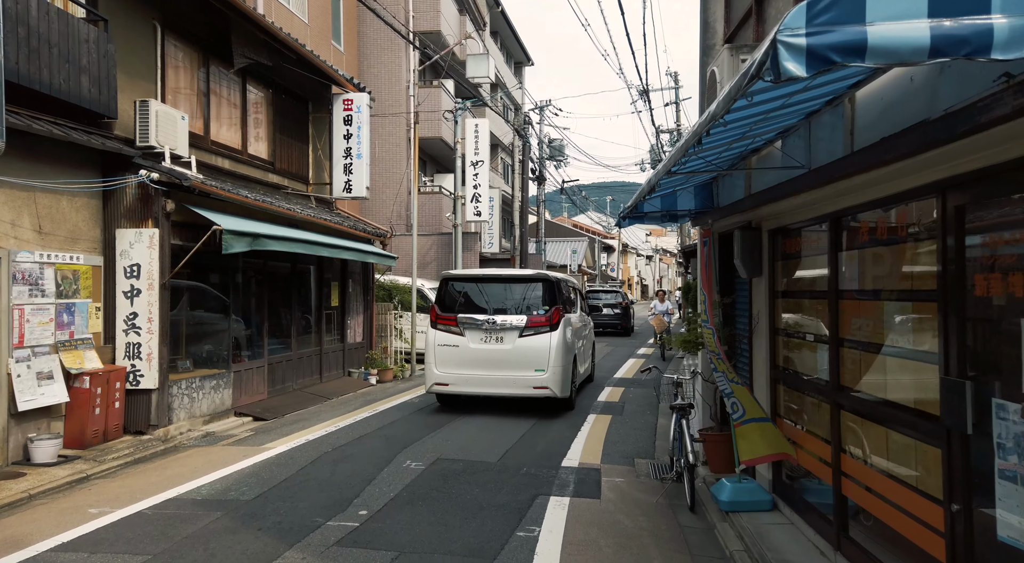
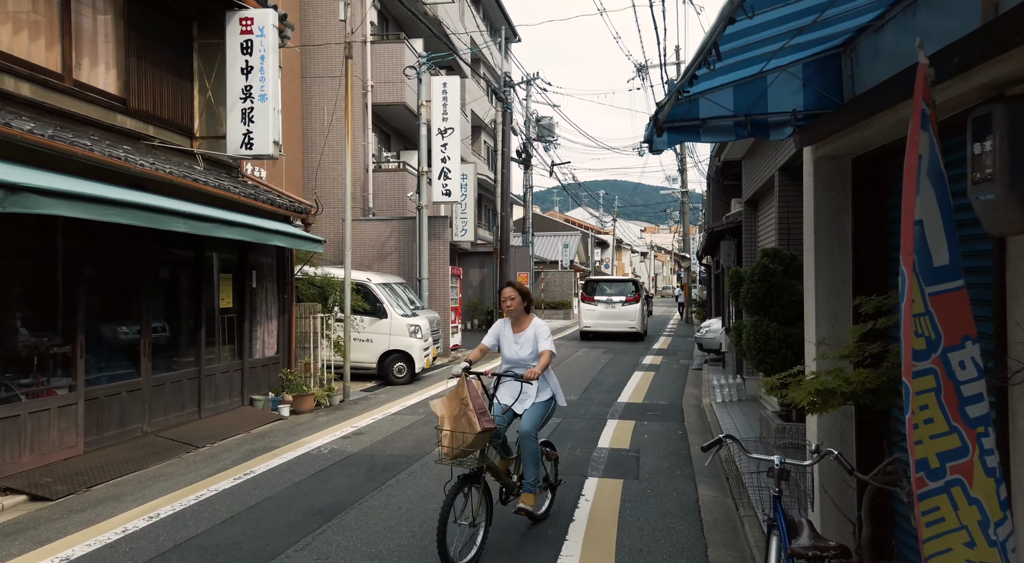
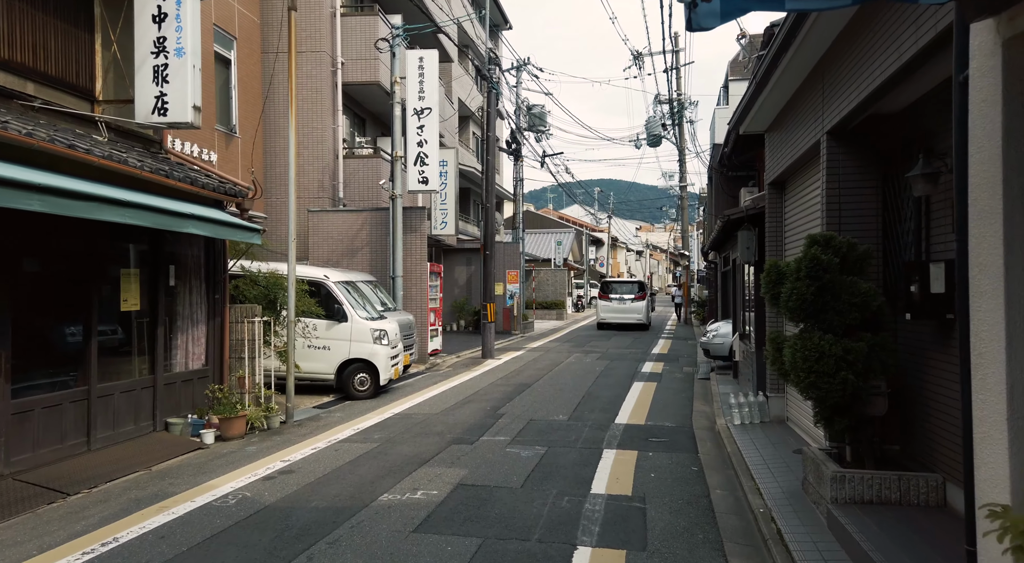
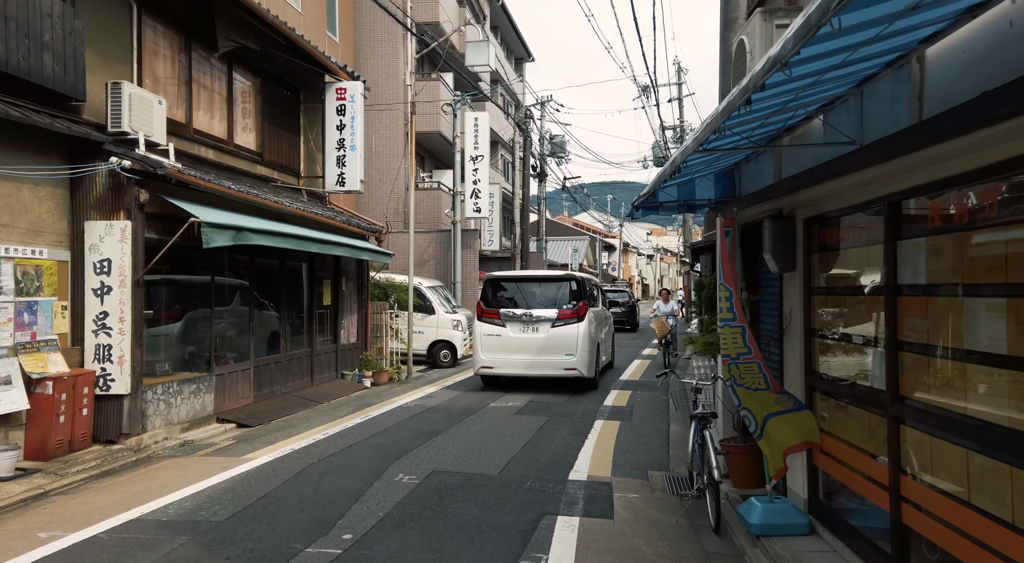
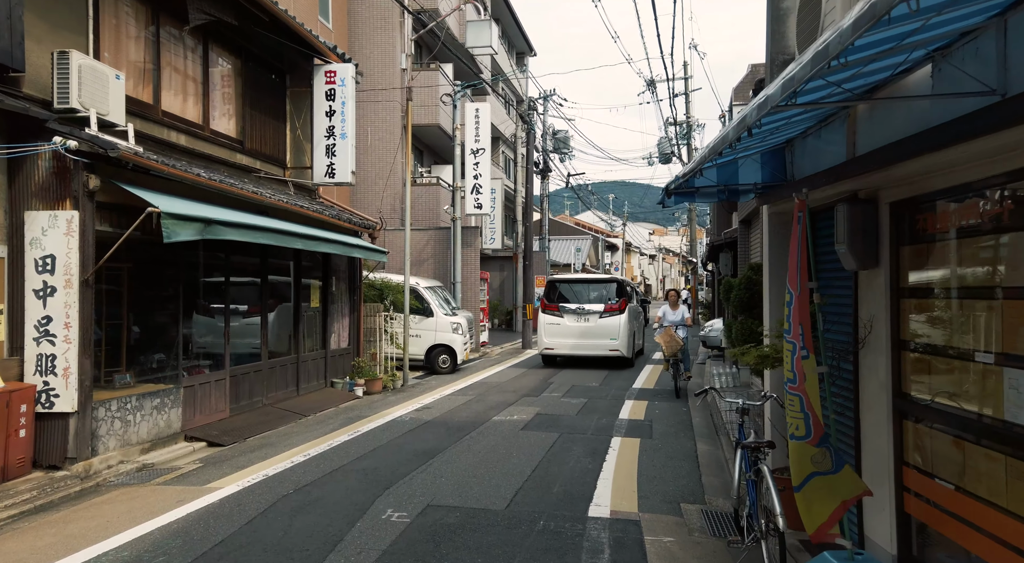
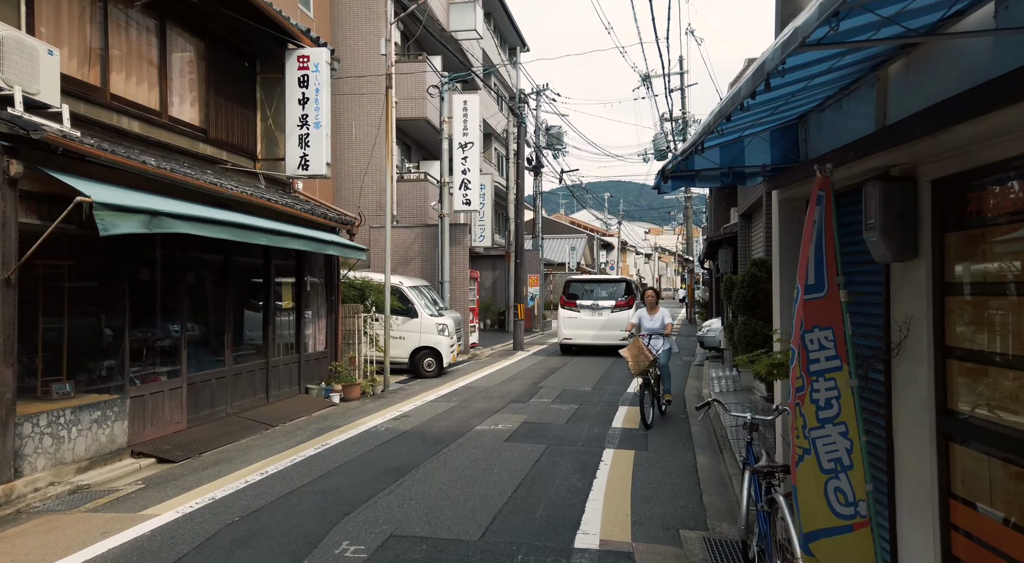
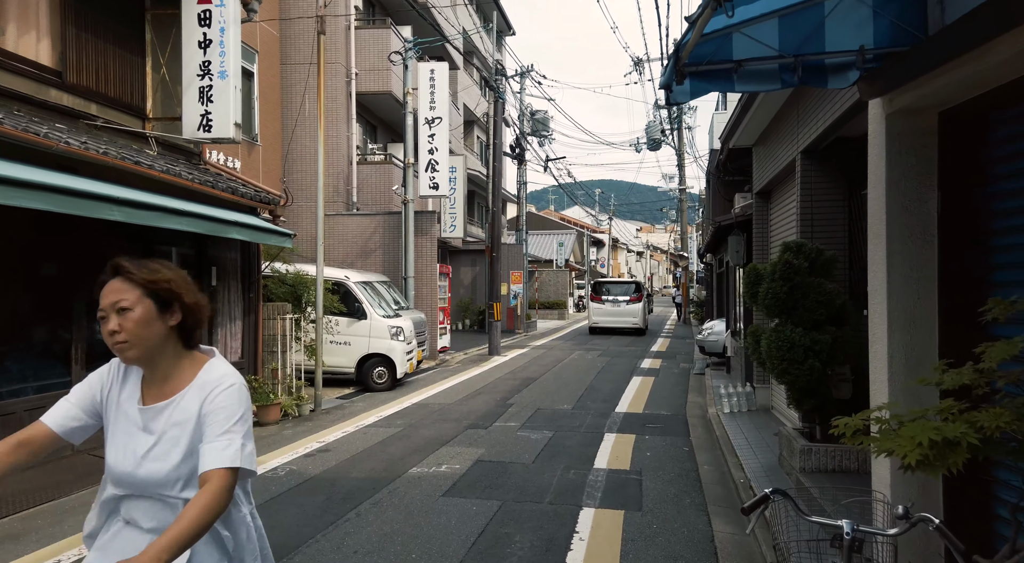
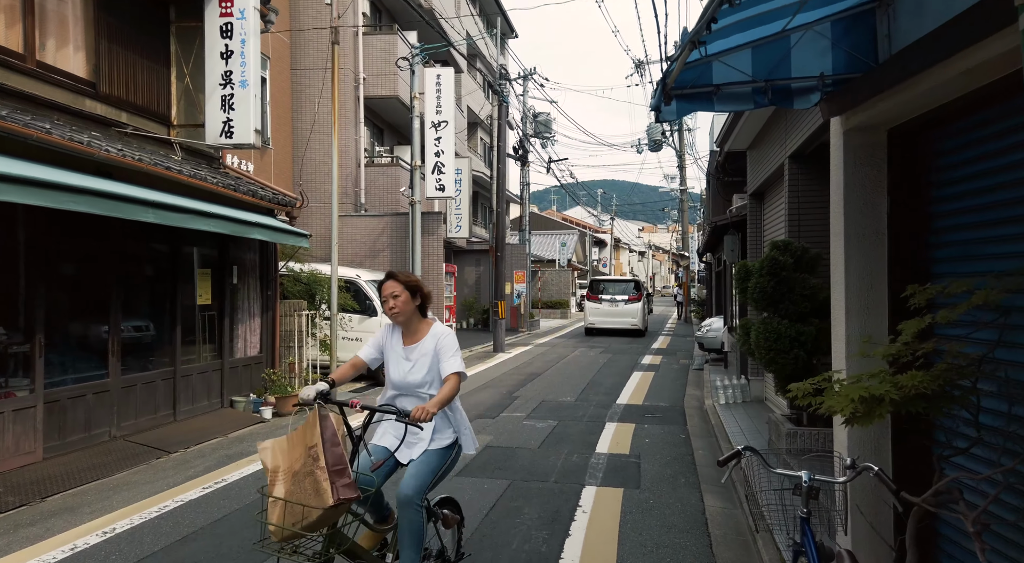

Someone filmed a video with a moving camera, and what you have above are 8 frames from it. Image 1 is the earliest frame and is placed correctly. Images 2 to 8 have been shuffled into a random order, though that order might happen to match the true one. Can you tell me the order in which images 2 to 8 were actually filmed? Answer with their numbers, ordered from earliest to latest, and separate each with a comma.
4, 5, 6, 2, 8, 7, 3
